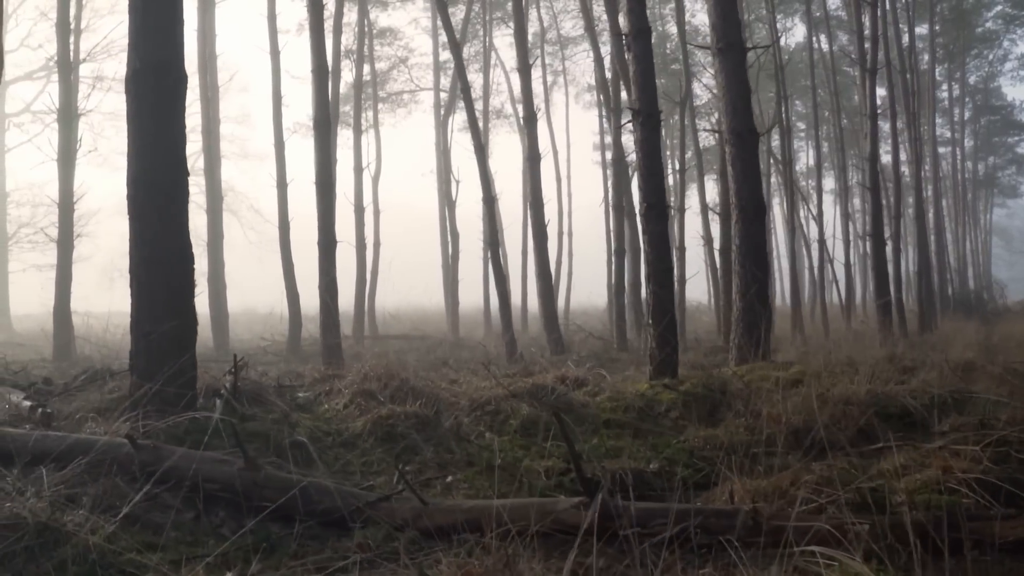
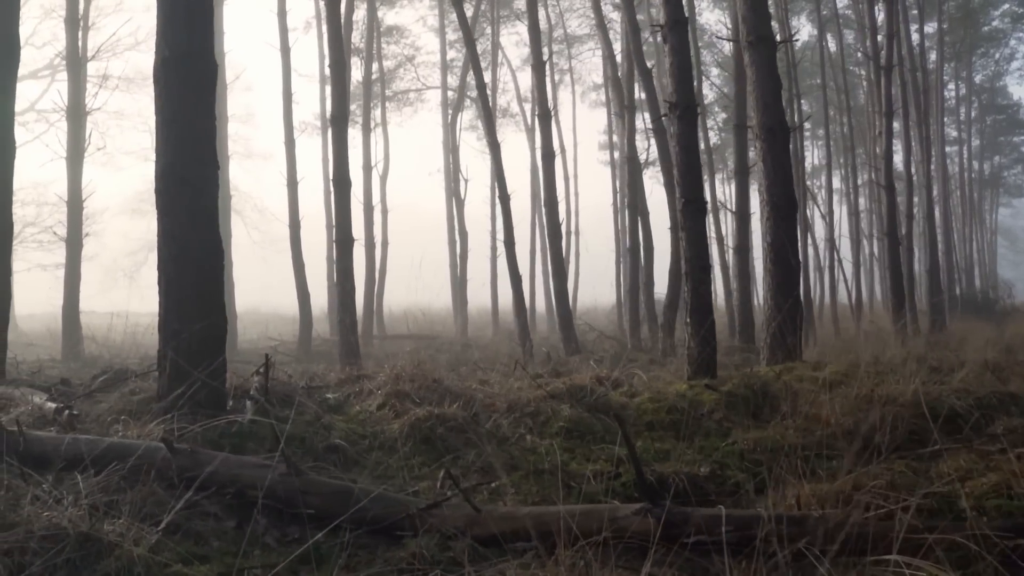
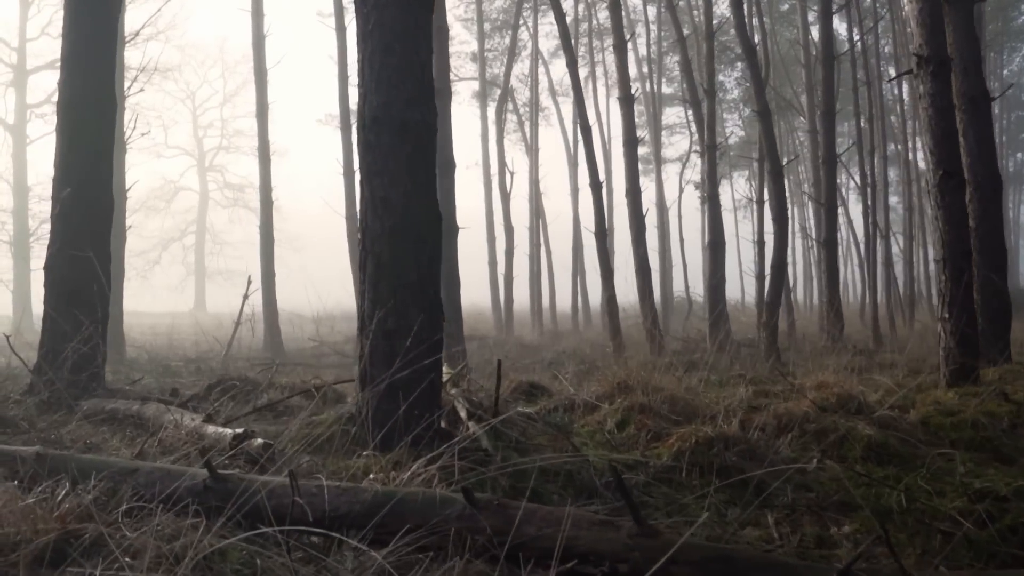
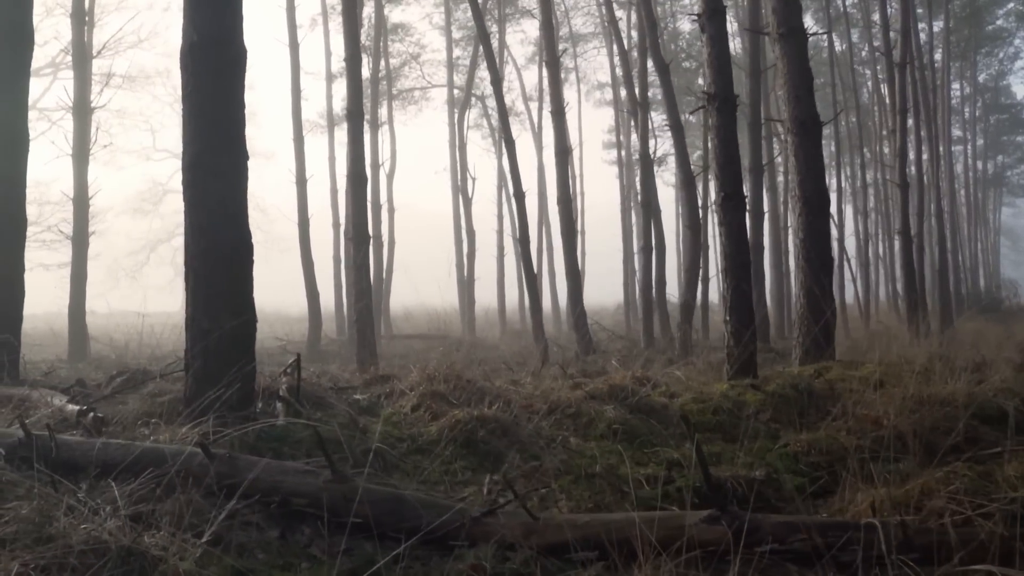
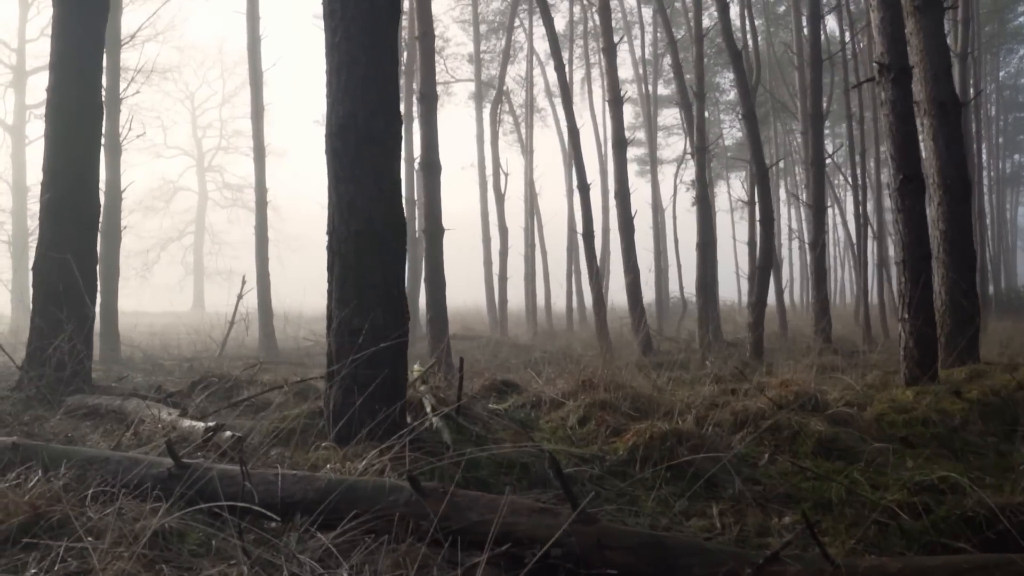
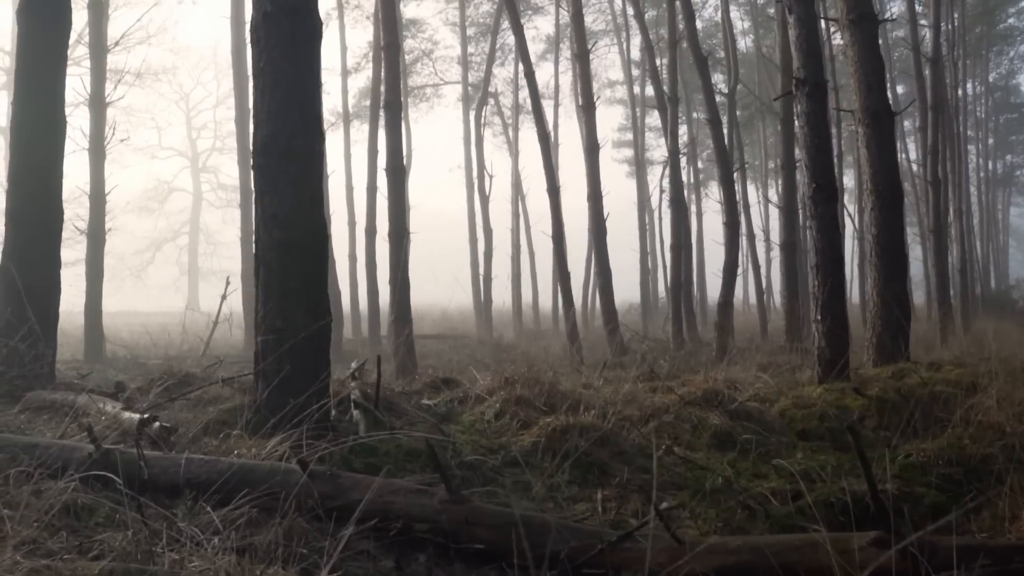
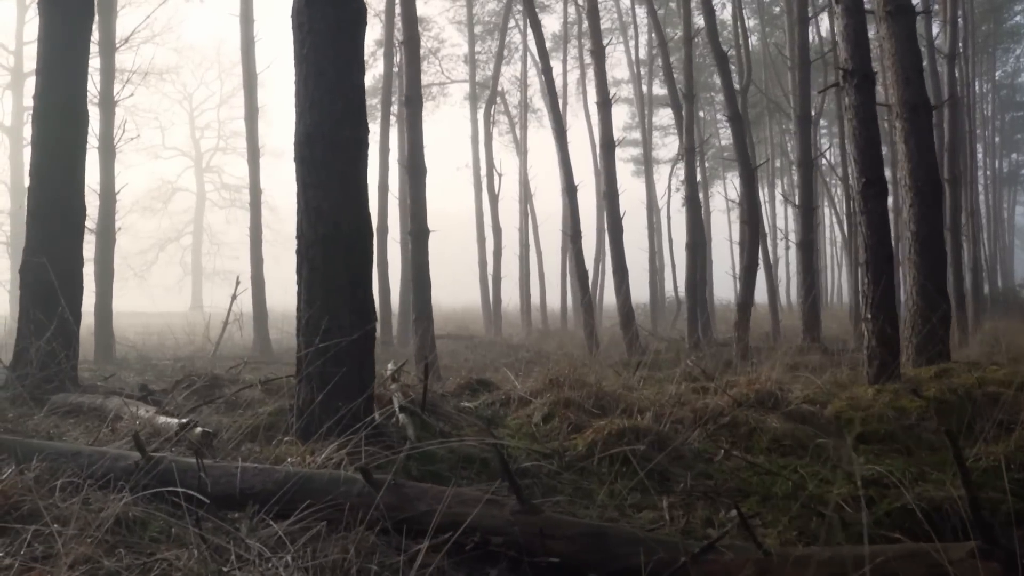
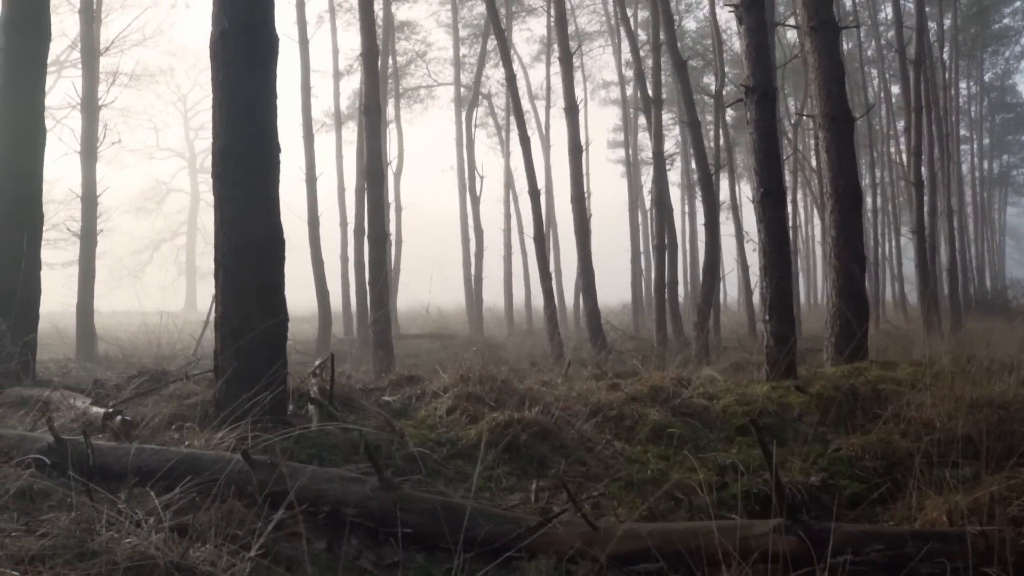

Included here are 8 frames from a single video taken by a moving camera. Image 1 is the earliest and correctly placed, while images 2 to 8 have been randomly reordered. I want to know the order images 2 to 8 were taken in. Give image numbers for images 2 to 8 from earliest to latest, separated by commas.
2, 4, 8, 6, 7, 5, 3
